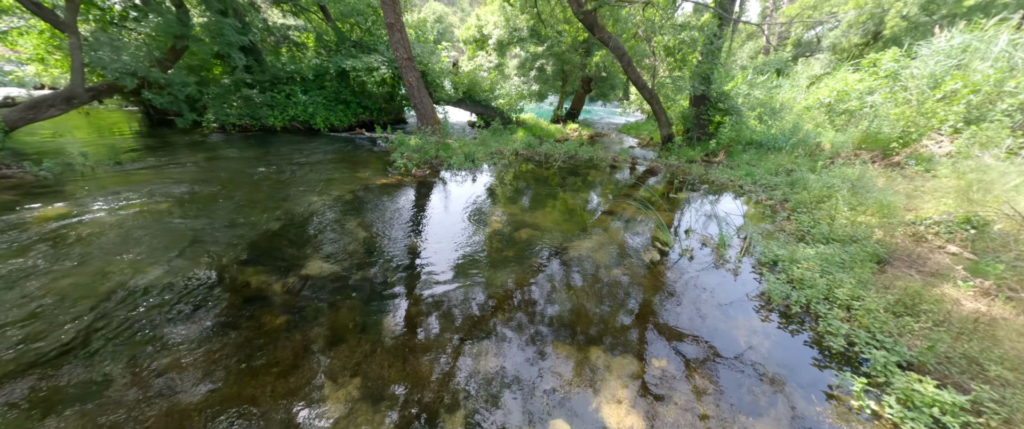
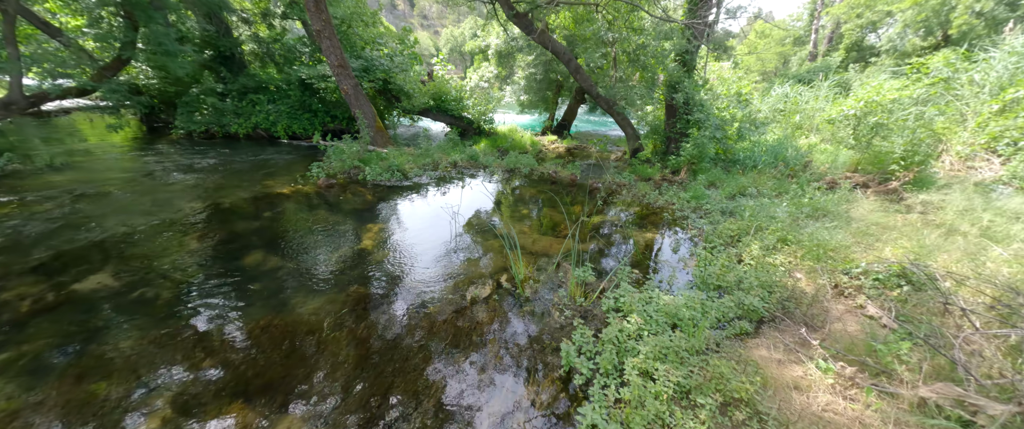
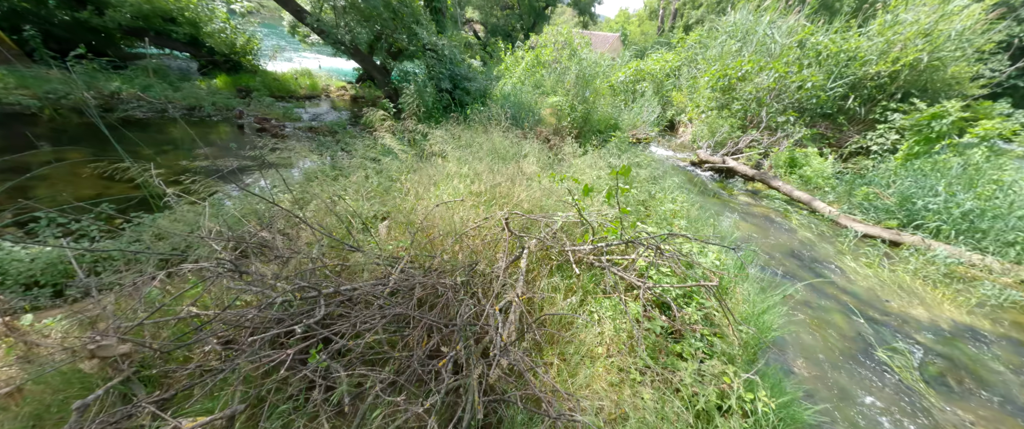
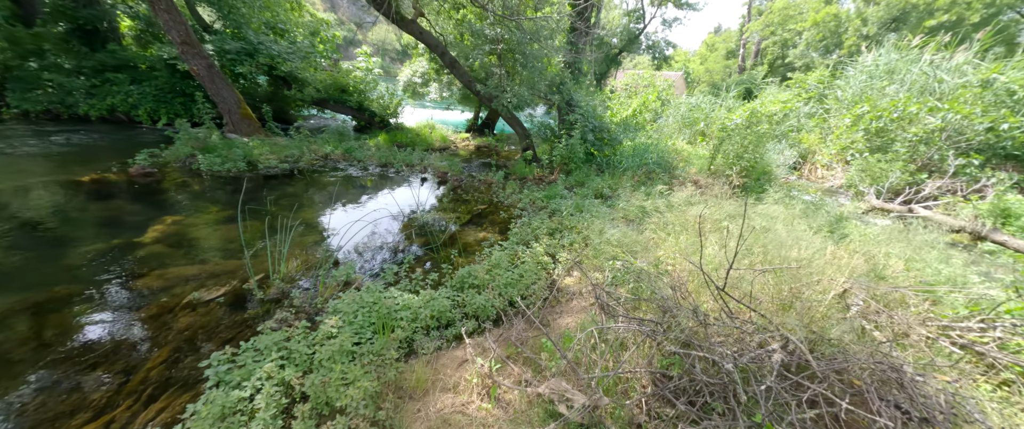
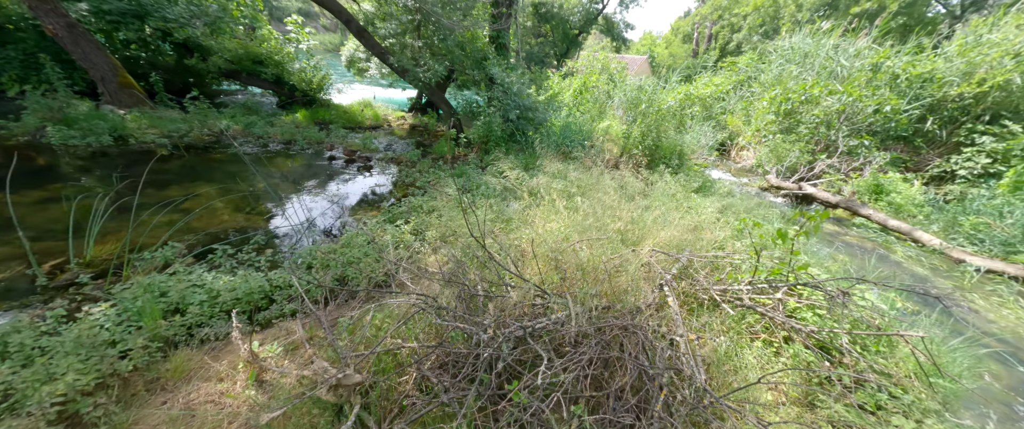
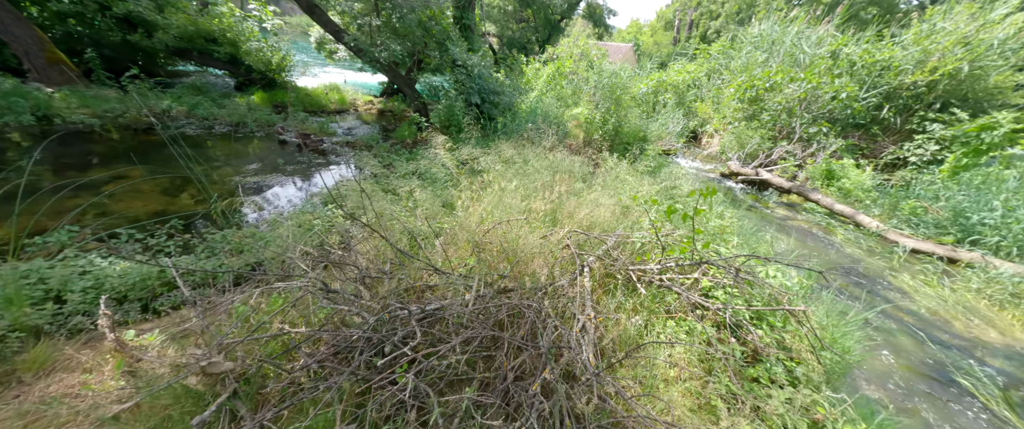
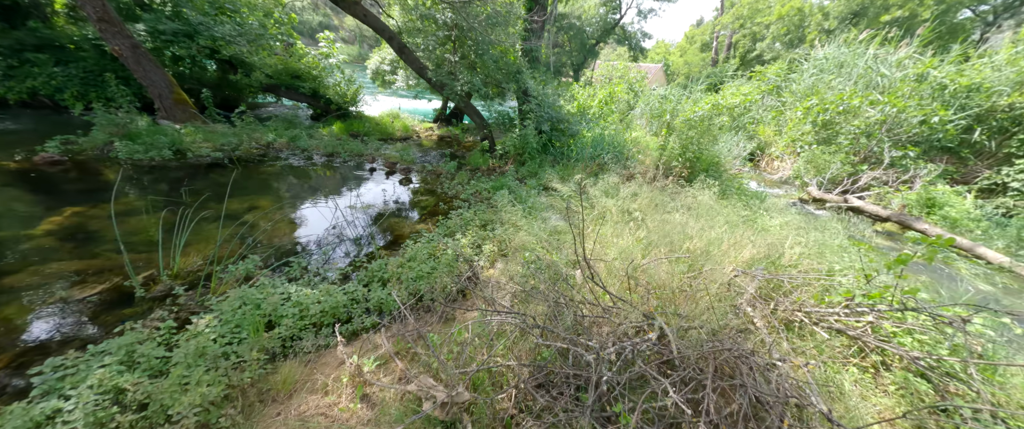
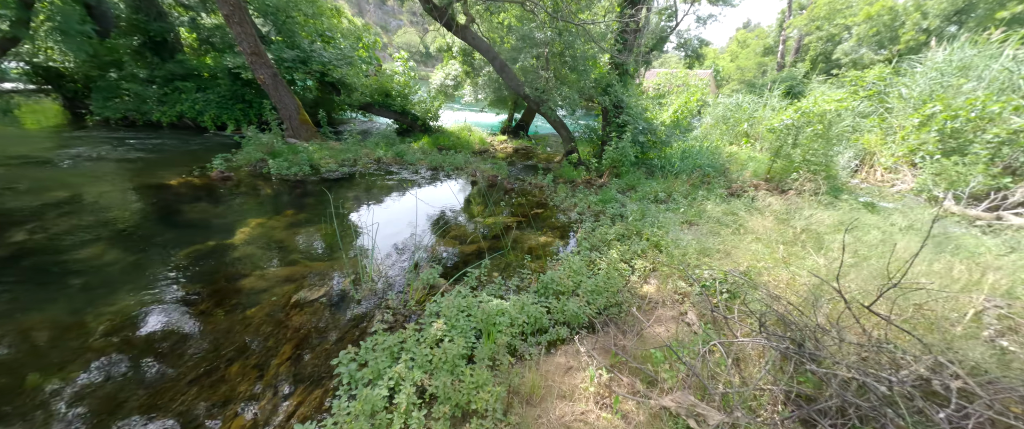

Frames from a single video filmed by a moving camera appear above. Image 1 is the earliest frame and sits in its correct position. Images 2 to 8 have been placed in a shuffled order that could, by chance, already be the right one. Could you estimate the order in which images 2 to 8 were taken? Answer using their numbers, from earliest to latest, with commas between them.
2, 8, 4, 7, 5, 6, 3
